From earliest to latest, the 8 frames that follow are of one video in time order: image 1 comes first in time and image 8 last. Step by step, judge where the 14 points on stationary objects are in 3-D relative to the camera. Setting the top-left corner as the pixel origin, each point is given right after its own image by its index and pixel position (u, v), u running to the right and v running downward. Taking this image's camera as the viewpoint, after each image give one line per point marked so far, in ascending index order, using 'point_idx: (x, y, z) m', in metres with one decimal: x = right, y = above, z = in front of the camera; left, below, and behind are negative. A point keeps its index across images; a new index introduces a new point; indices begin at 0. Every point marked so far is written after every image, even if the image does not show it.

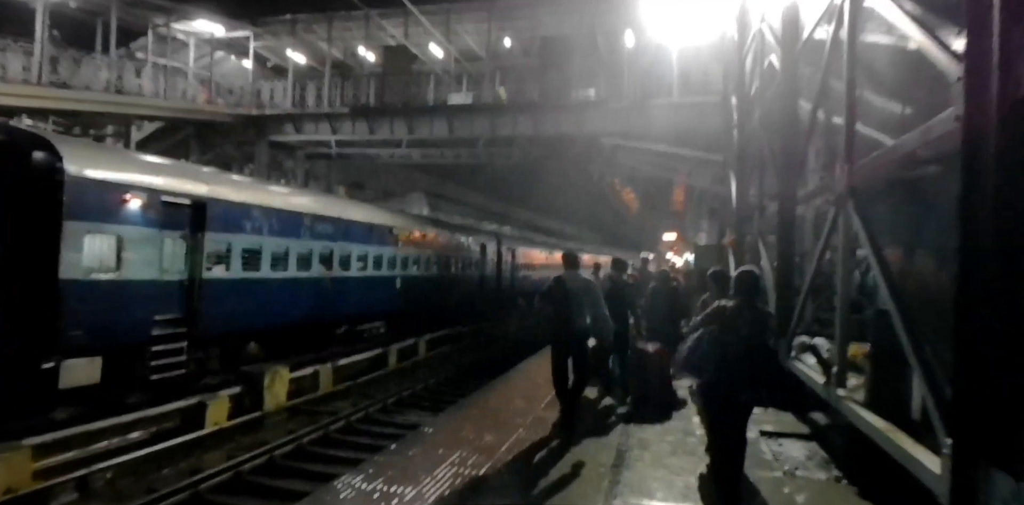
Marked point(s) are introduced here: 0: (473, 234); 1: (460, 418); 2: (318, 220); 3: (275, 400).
0: (-1.4, +0.7, +19.0) m
1: (-0.7, -2.0, +6.4) m
2: (-4.4, +0.7, +12.0) m
3: (-3.5, -2.1, +8.0) m
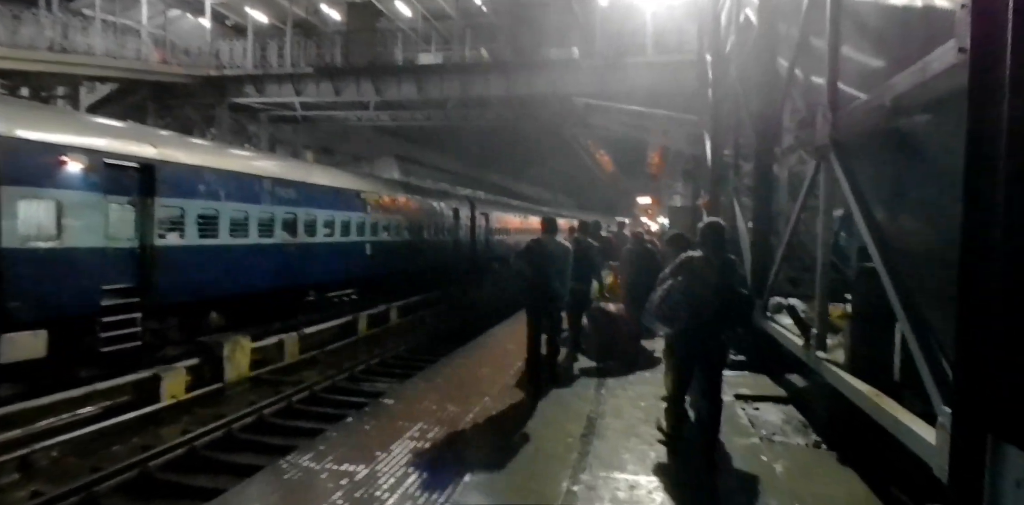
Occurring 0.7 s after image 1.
0: (-2.3, +1.9, +18.6) m
1: (-1.0, -1.6, +6.2) m
2: (-5.0, +1.5, +11.5) m
3: (-3.9, -1.6, +7.7) m
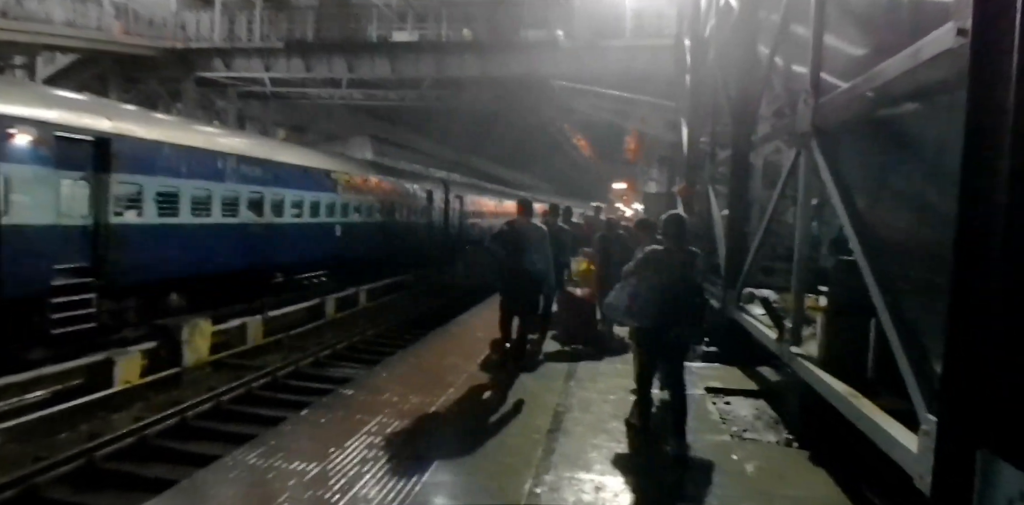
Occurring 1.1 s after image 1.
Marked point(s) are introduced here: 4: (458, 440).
0: (-3.2, +2.4, +18.2) m
1: (-1.3, -1.4, +6.0) m
2: (-5.5, +1.9, +11.0) m
3: (-4.3, -1.4, +7.4) m
4: (-0.4, -1.4, +4.0) m
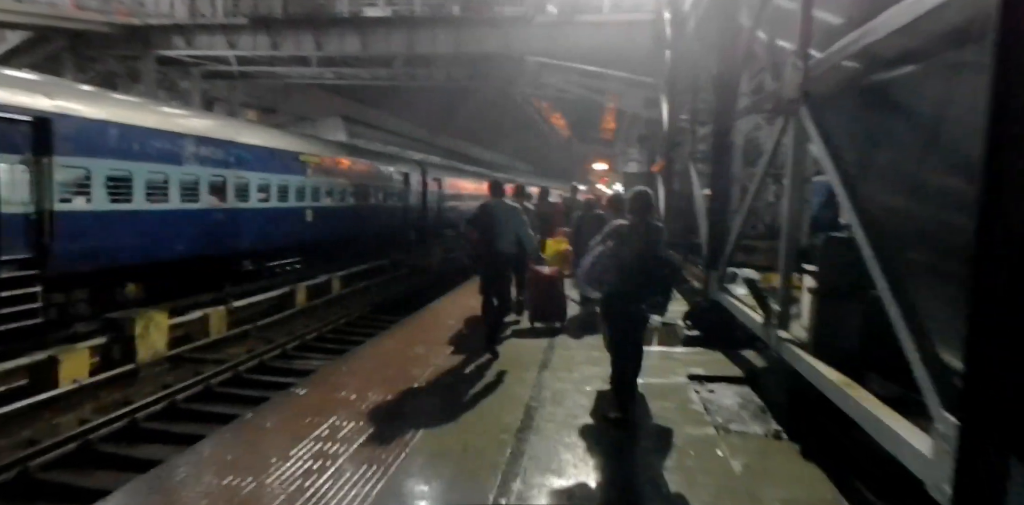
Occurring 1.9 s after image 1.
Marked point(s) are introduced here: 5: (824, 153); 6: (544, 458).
0: (-3.9, +3.0, +17.7) m
1: (-1.6, -1.2, +5.6) m
2: (-6.0, +2.1, +10.4) m
3: (-4.6, -1.2, +7.0) m
4: (-0.6, -1.3, +3.7) m
5: (+1.6, +0.5, +2.8) m
6: (+0.2, -1.3, +3.3) m
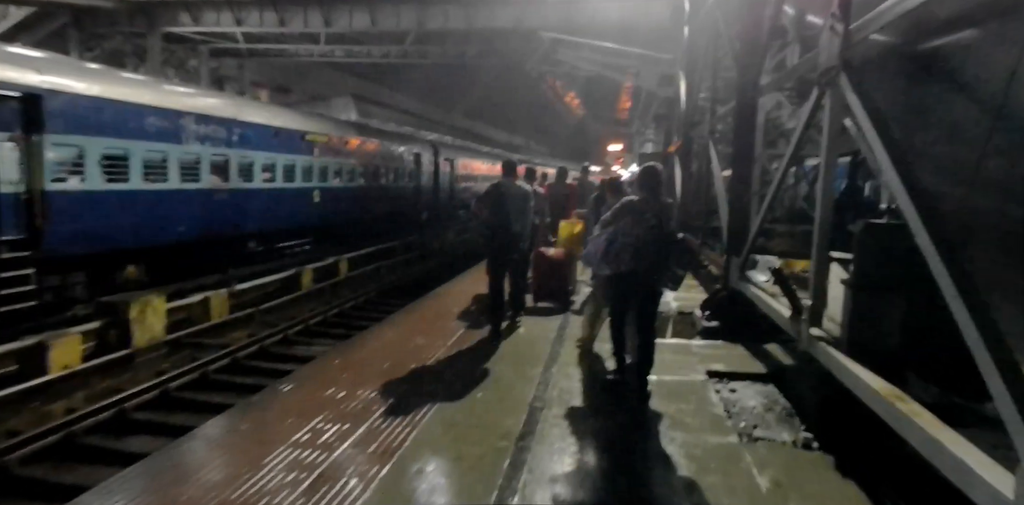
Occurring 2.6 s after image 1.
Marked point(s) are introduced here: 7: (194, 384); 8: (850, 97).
0: (-3.5, +3.6, +17.4) m
1: (-1.5, -1.1, +5.4) m
2: (-5.8, +2.5, +10.2) m
3: (-4.5, -1.0, +6.8) m
4: (-0.6, -1.2, +3.4) m
5: (+1.6, +0.6, +2.5) m
6: (+0.2, -1.2, +3.1) m
7: (-3.8, -1.6, +6.4) m
8: (+1.7, +0.7, +2.6) m
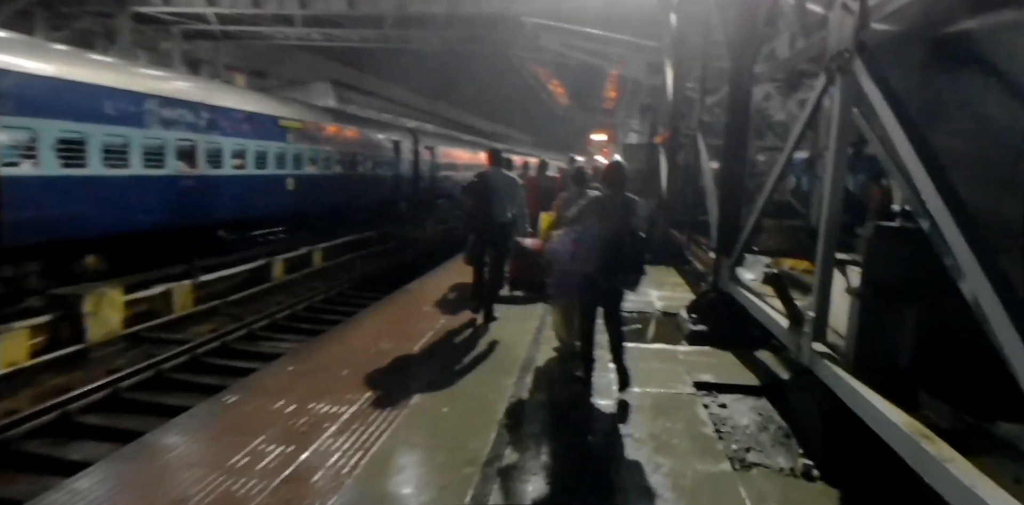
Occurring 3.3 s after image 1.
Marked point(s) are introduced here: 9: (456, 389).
0: (-4.1, +3.9, +16.8) m
1: (-1.8, -1.0, +5.1) m
2: (-6.2, +2.7, +9.6) m
3: (-4.8, -0.9, +6.4) m
4: (-0.8, -1.2, +3.1) m
5: (+1.5, +0.6, +2.2) m
6: (+0.1, -1.2, +2.8) m
7: (-4.0, -1.5, +5.9) m
8: (+1.5, +0.7, +2.3) m
9: (-0.4, -1.1, +4.3) m
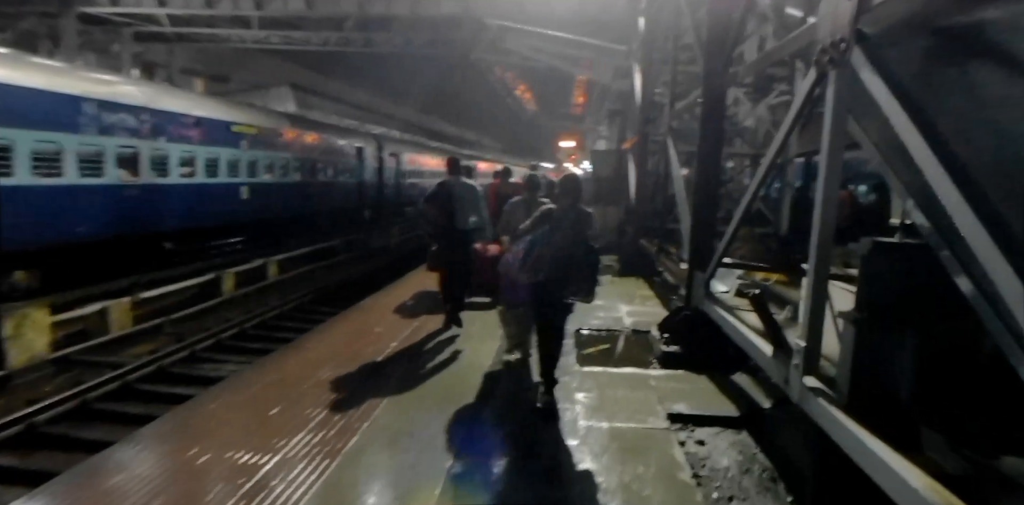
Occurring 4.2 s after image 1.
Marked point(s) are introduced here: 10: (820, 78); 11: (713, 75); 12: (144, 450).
0: (-5.1, +3.6, +16.3) m
1: (-2.1, -1.1, +4.6) m
2: (-6.8, +2.4, +8.9) m
3: (-5.2, -1.1, +5.7) m
4: (-1.0, -1.3, +2.7) m
5: (+1.3, +0.5, +1.9) m
6: (-0.2, -1.3, +2.4) m
7: (-4.4, -1.6, +5.3) m
8: (+1.3, +0.6, +2.0) m
9: (-0.7, -1.2, +3.9) m
10: (+1.5, +0.8, +2.6) m
11: (+2.0, +1.8, +5.2) m
12: (-2.3, -1.2, +3.5) m
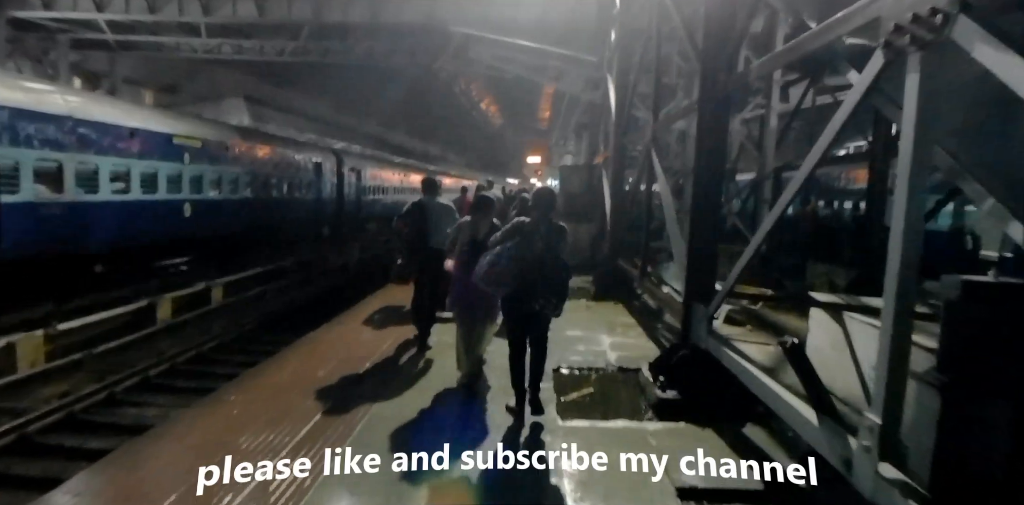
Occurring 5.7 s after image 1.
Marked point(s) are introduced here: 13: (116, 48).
0: (-6.1, +3.0, +15.4) m
1: (-2.3, -1.4, +3.8) m
2: (-7.3, +2.0, +8.0) m
3: (-5.5, -1.4, +4.8) m
4: (-1.1, -1.4, +2.0) m
5: (+1.2, +0.4, +1.4) m
6: (-0.3, -1.4, +1.7) m
7: (-4.7, -1.9, +4.4) m
8: (+1.2, +0.5, +1.5) m
9: (-0.9, -1.4, +3.2) m
10: (+1.4, +0.7, +2.2) m
11: (+1.7, +1.5, +4.8) m
12: (-2.4, -1.4, +2.7) m
13: (-14.7, +7.6, +19.7) m
